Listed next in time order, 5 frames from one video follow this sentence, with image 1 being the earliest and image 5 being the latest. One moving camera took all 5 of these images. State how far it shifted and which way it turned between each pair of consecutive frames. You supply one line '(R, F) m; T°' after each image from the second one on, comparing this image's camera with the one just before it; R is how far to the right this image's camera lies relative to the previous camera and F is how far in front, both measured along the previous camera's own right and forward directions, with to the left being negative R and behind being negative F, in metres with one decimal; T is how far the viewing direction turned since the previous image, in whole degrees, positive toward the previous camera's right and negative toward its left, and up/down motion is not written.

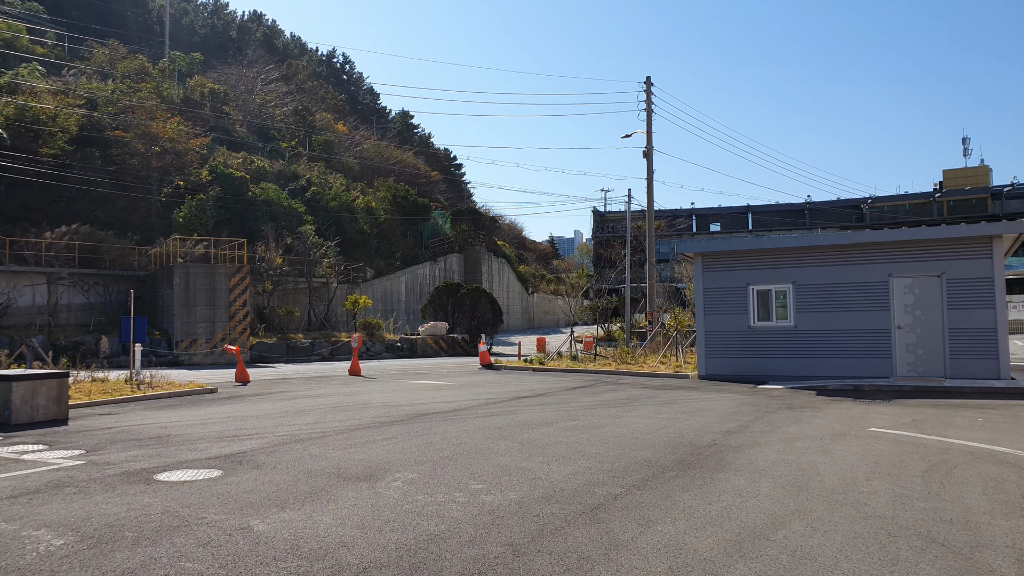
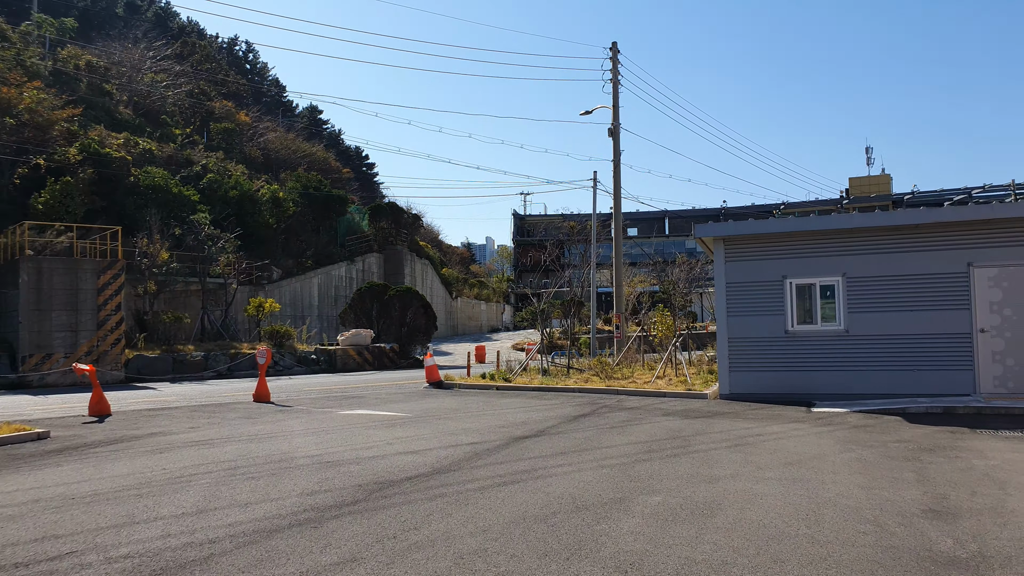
(-1.0, +4.6) m; +7°
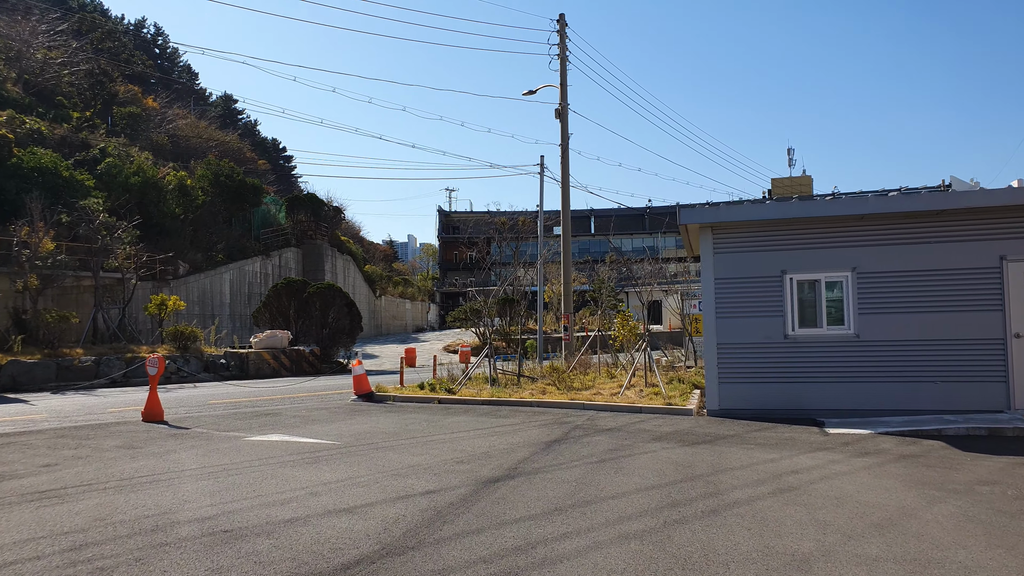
(-0.4, +2.5) m; +6°
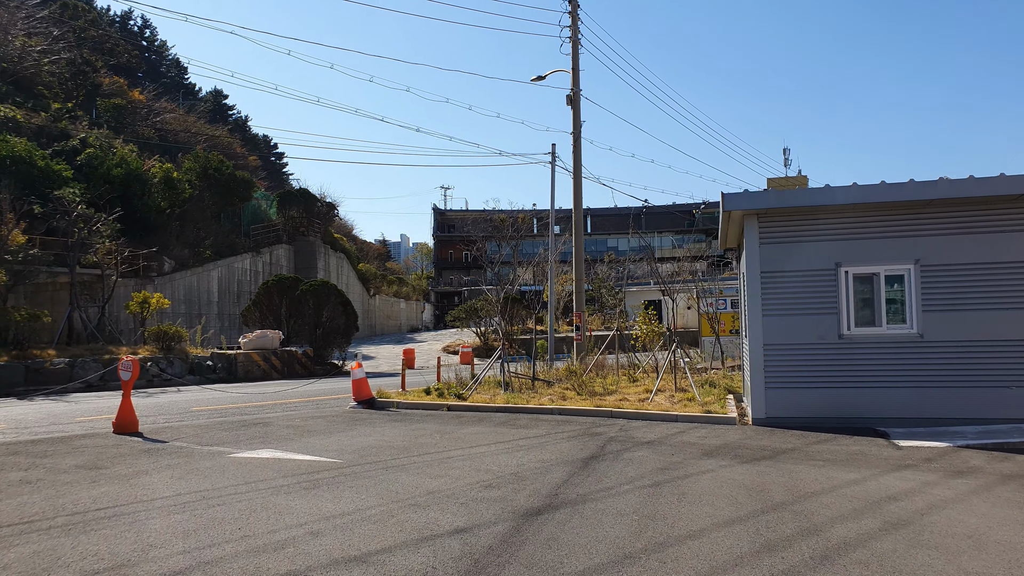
(-0.4, +1.3) m; +1°
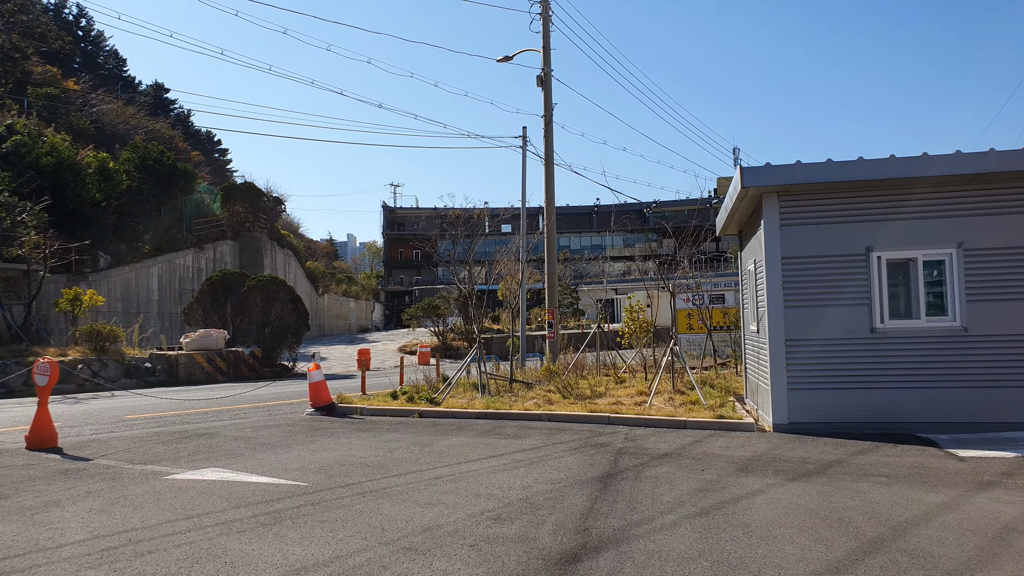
(-0.5, +1.5) m; +4°
